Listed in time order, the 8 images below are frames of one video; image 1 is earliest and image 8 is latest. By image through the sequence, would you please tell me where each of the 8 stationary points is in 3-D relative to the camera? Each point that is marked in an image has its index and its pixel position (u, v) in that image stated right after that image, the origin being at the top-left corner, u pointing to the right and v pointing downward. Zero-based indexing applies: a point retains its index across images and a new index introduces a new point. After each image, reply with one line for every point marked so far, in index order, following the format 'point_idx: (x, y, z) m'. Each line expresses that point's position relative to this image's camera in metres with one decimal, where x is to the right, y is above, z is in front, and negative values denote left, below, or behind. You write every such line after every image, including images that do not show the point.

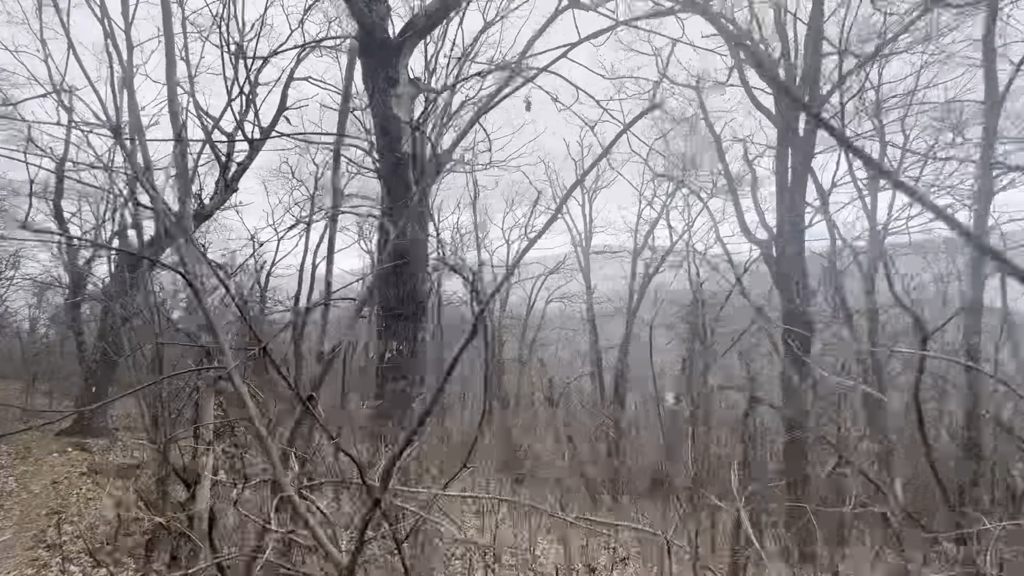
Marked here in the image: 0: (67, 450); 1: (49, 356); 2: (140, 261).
0: (-8.0, -2.9, +8.4) m
1: (-12.8, -1.9, +12.8) m
2: (-5.9, +0.5, +7.7) m
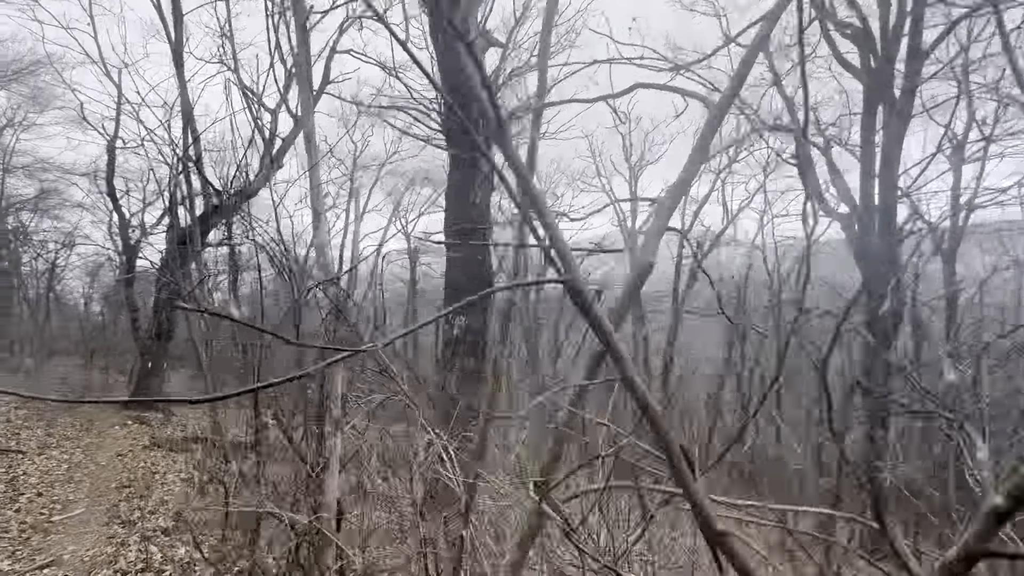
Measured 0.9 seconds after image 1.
0: (-7.1, -2.5, +8.7) m
1: (-11.7, -1.3, +13.2) m
2: (-5.1, +0.9, +7.7) m
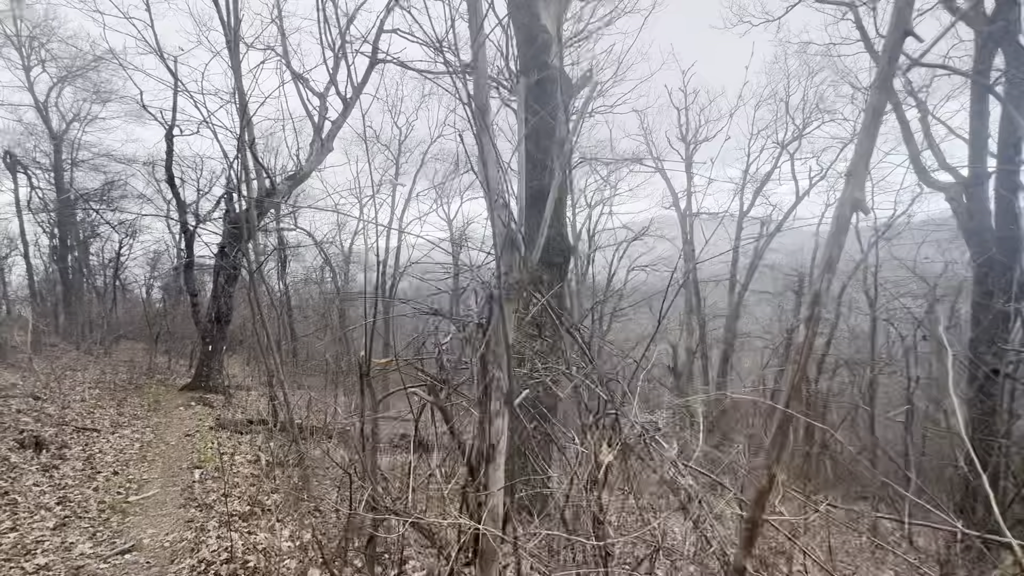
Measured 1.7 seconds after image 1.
0: (-6.1, -2.3, +8.9) m
1: (-10.4, -0.9, +13.8) m
2: (-4.2, +1.1, +7.7) m
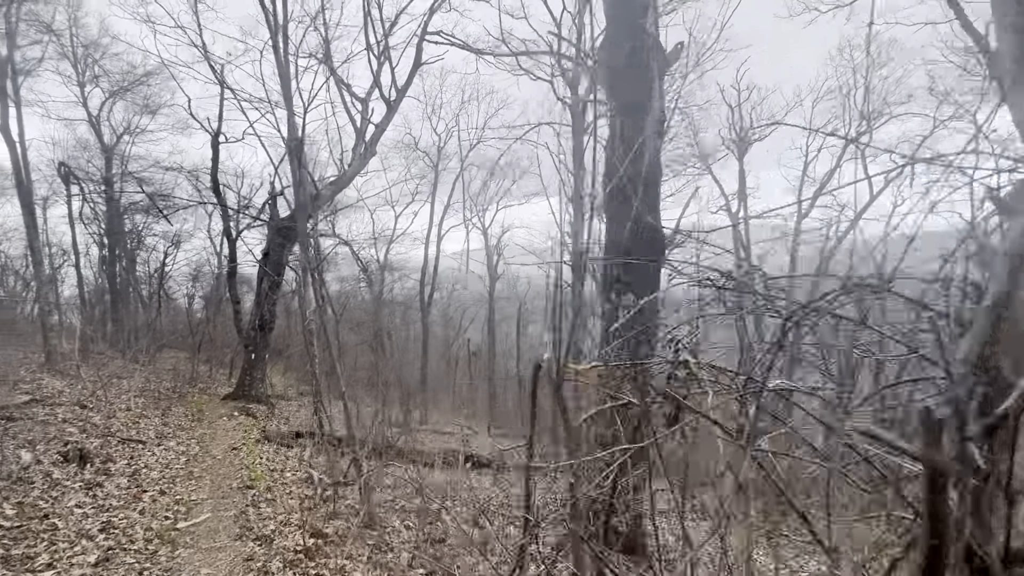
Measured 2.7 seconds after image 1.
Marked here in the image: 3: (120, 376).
0: (-5.2, -2.4, +8.8) m
1: (-9.2, -1.2, +13.9) m
2: (-3.4, +1.0, +7.5) m
3: (-8.7, -1.9, +10.3) m
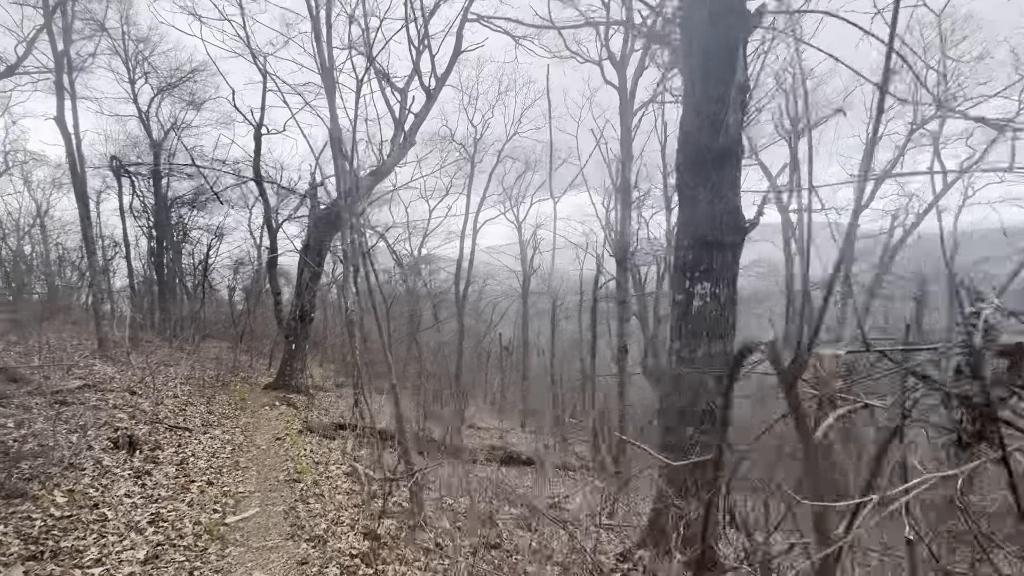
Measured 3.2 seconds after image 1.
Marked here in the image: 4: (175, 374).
0: (-4.5, -2.2, +8.9) m
1: (-8.2, -0.9, +14.2) m
2: (-2.8, +1.1, +7.5) m
3: (-7.9, -1.7, +10.6) m
4: (-7.2, -1.8, +9.8) m
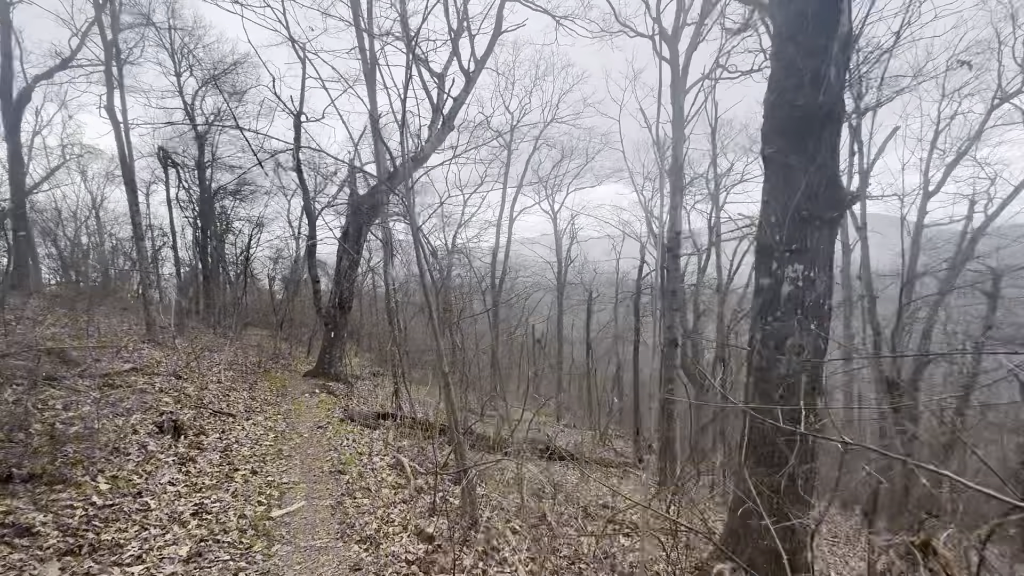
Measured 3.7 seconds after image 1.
0: (-3.8, -2.0, +8.9) m
1: (-7.1, -0.6, +14.5) m
2: (-2.1, +1.3, +7.4) m
3: (-7.1, -1.4, +10.9) m
4: (-6.4, -1.6, +10.1) m
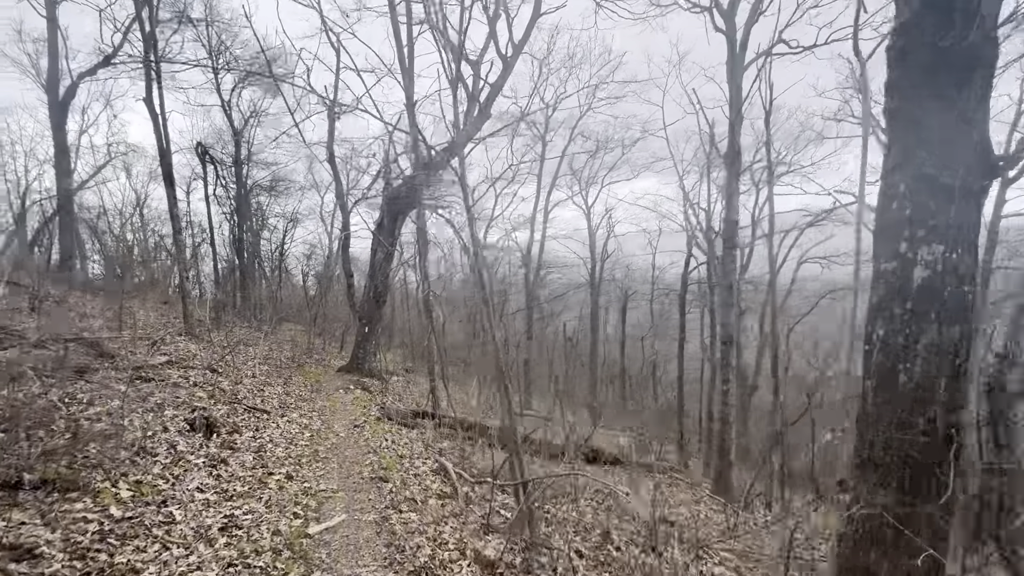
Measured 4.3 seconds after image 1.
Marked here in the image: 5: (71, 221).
0: (-3.1, -1.9, +8.8) m
1: (-6.1, -0.4, +14.6) m
2: (-1.5, +1.4, +7.2) m
3: (-6.3, -1.3, +10.9) m
4: (-5.6, -1.4, +10.1) m
5: (-8.8, +1.3, +9.2) m
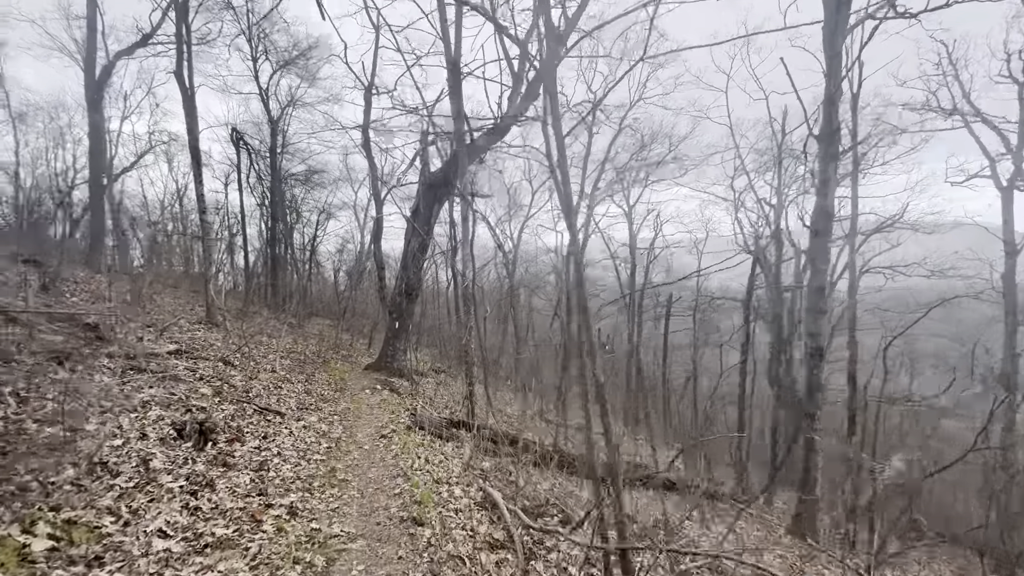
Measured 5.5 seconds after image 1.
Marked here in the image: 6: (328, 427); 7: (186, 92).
0: (-2.5, -1.8, +8.3) m
1: (-5.0, -0.3, +14.2) m
2: (-0.8, +1.5, +6.6) m
3: (-5.4, -1.1, +10.6) m
4: (-4.9, -1.2, +9.7) m
5: (-8.0, +1.7, +9.1) m
6: (-2.7, -1.9, +6.9) m
7: (-6.1, +3.7, +8.7) m
